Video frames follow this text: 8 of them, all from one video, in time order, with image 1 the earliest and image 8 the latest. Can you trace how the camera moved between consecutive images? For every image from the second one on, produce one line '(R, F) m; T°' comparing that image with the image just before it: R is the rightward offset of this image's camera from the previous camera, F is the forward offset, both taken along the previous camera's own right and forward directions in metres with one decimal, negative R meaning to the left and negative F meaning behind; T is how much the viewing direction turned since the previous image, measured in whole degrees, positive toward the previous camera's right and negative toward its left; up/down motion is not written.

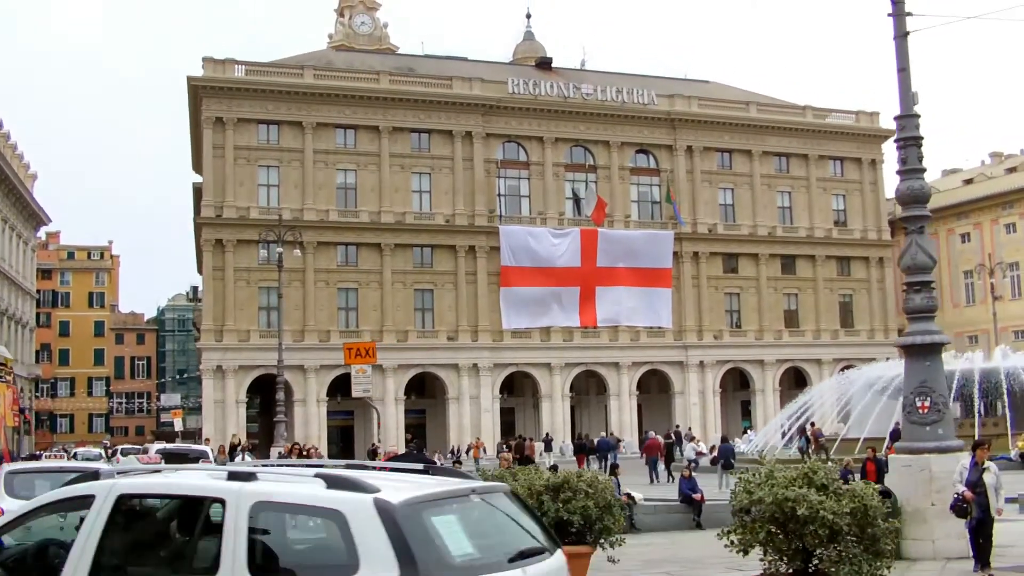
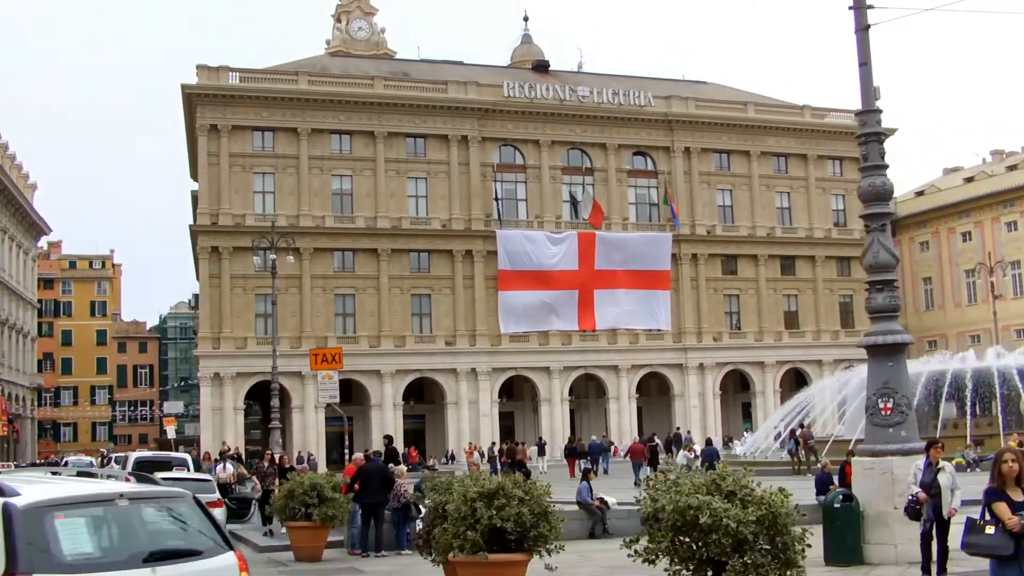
(+0.4, +0.2) m; 0°
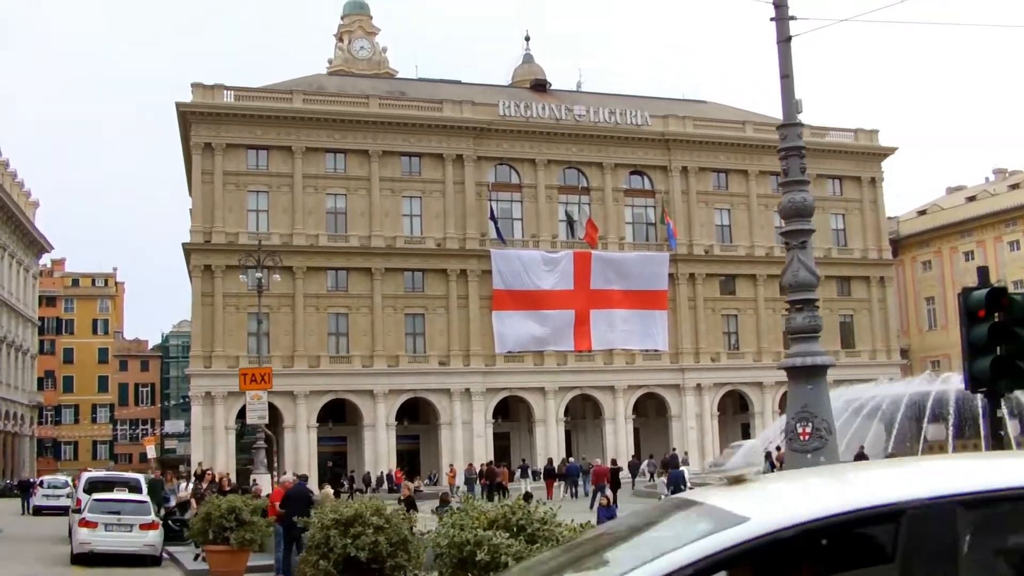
(+0.9, +0.3) m; -1°
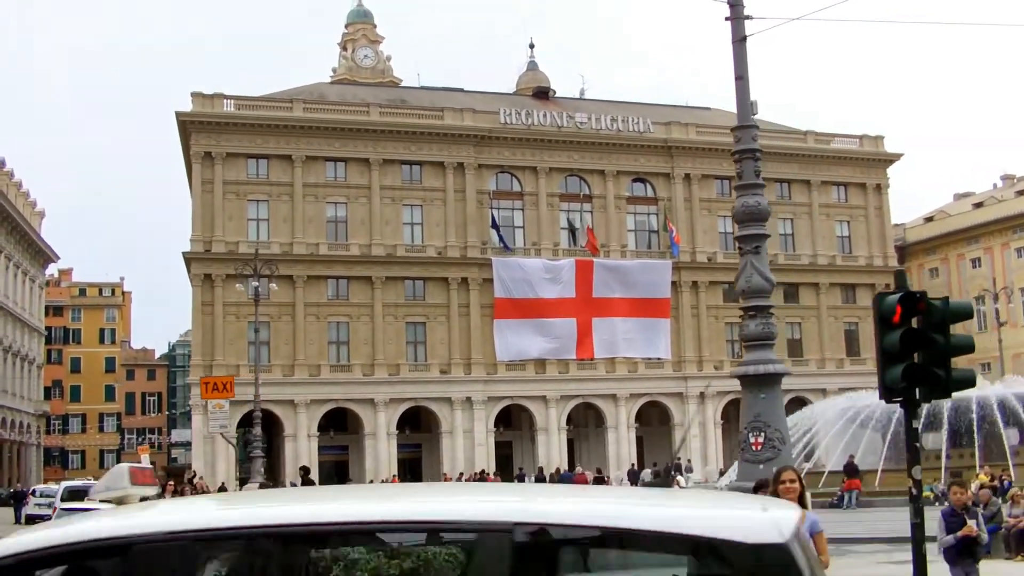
(+0.5, +0.2) m; -1°
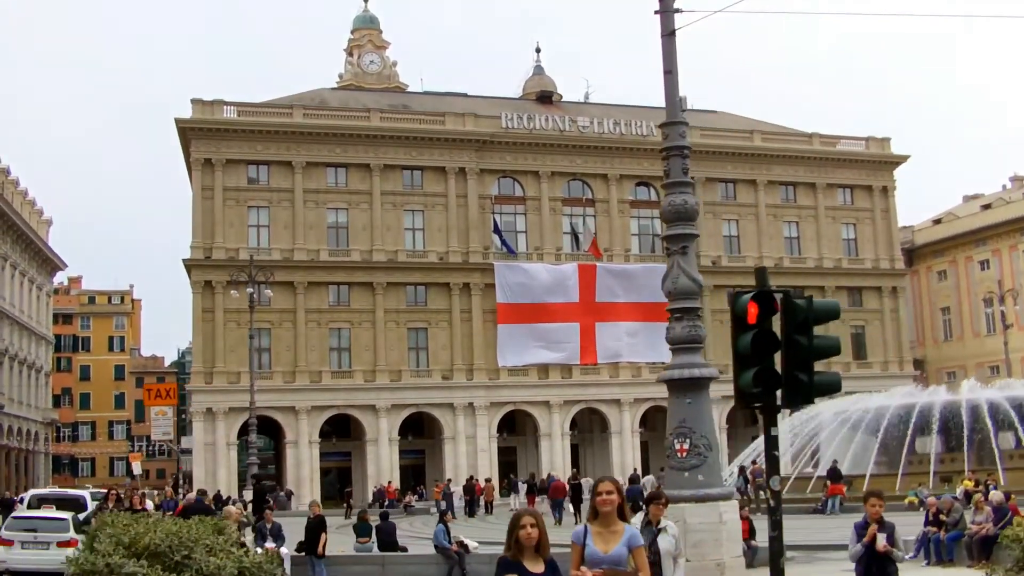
(+0.8, +0.2) m; -1°
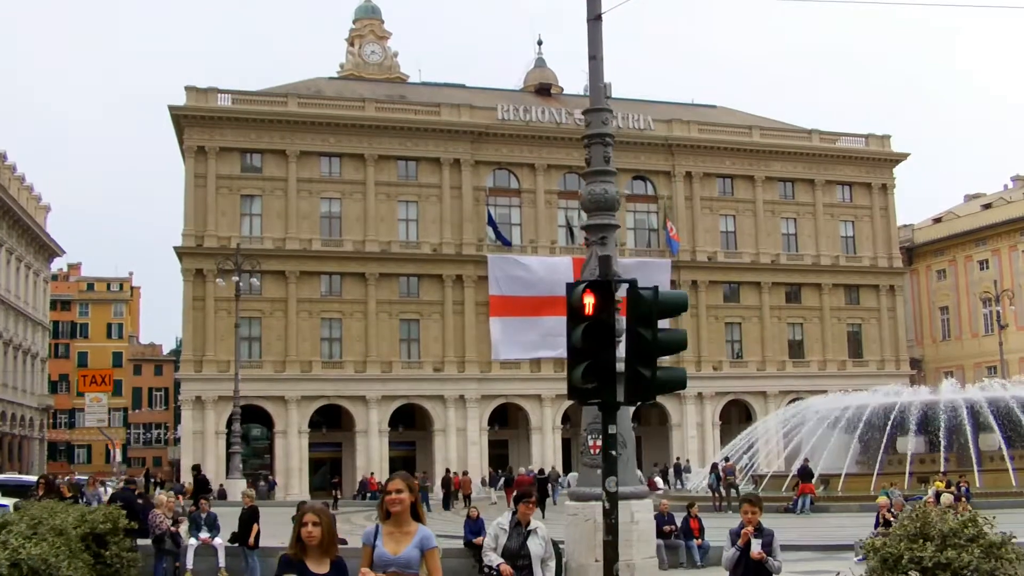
(+0.7, +0.3) m; 0°
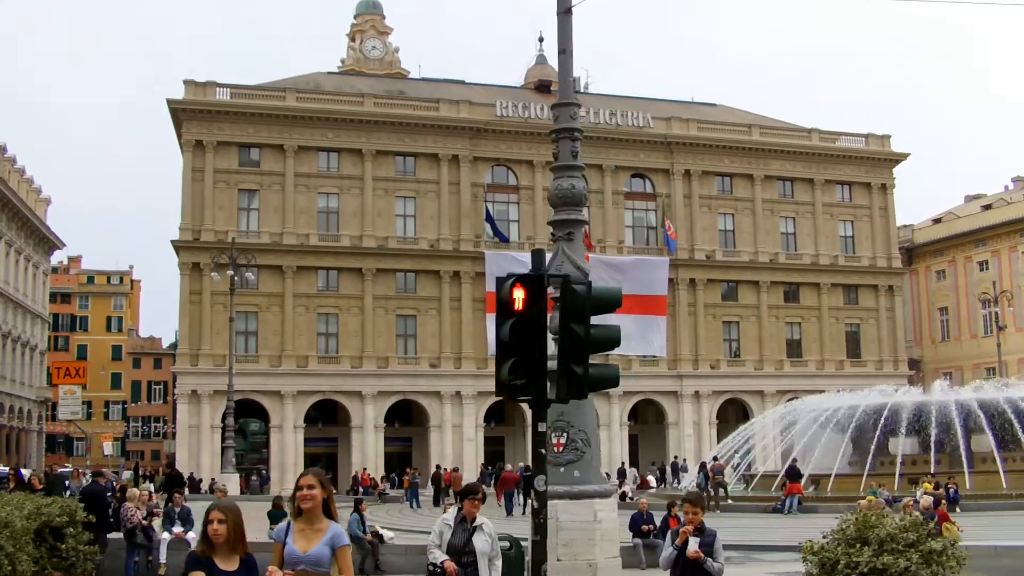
(+0.3, +0.1) m; 0°
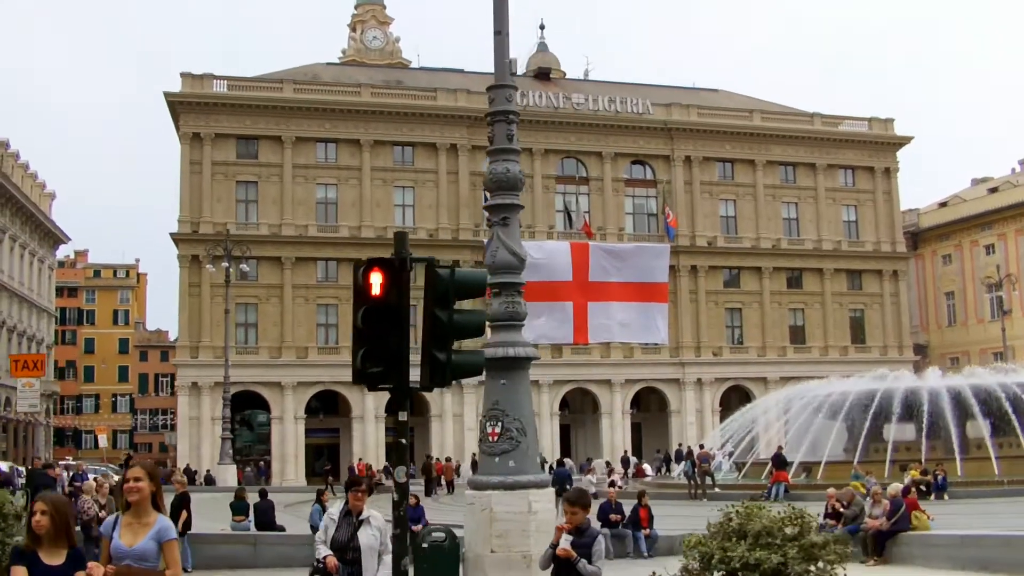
(+0.6, +0.2) m; -1°
